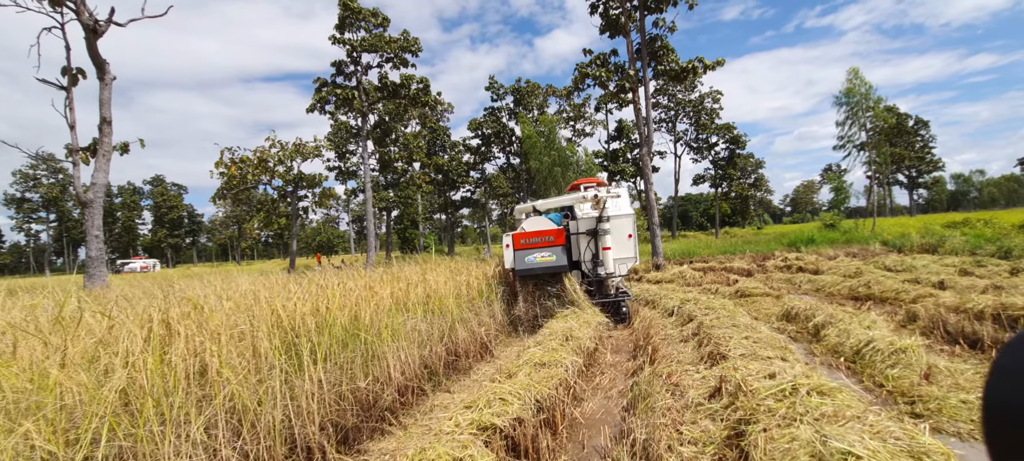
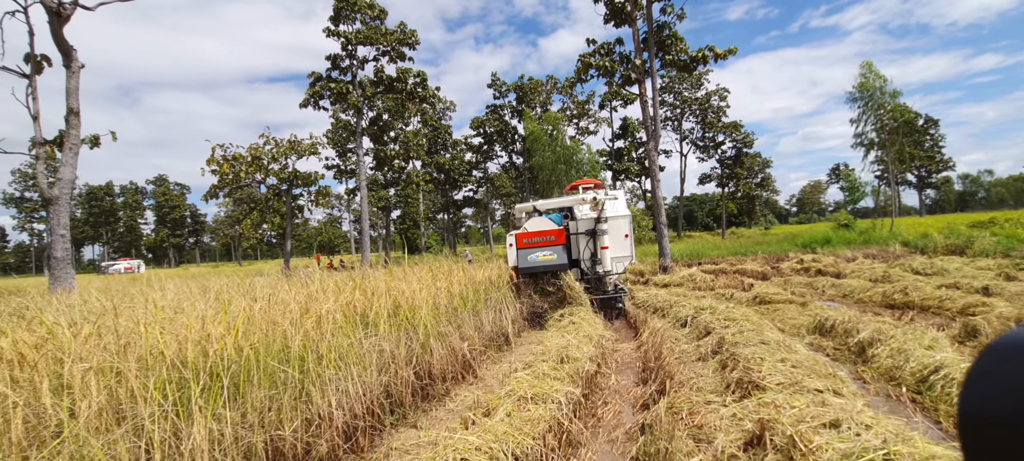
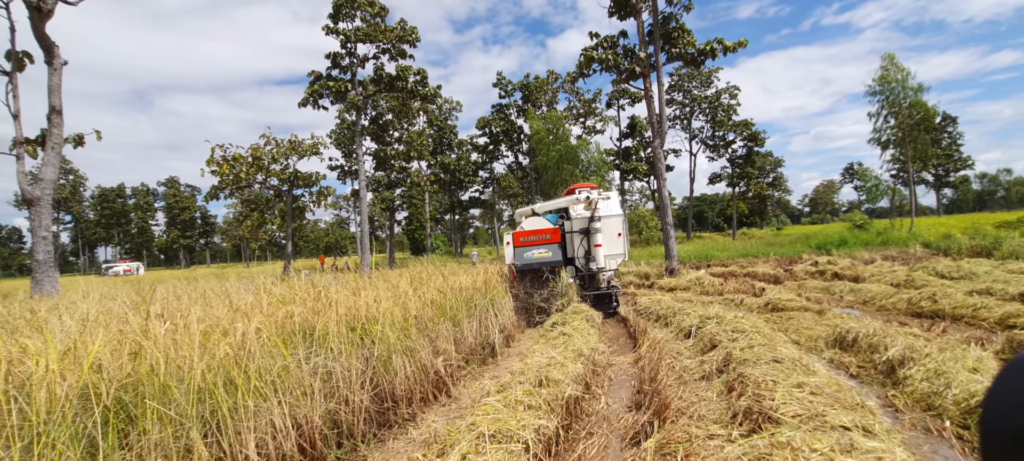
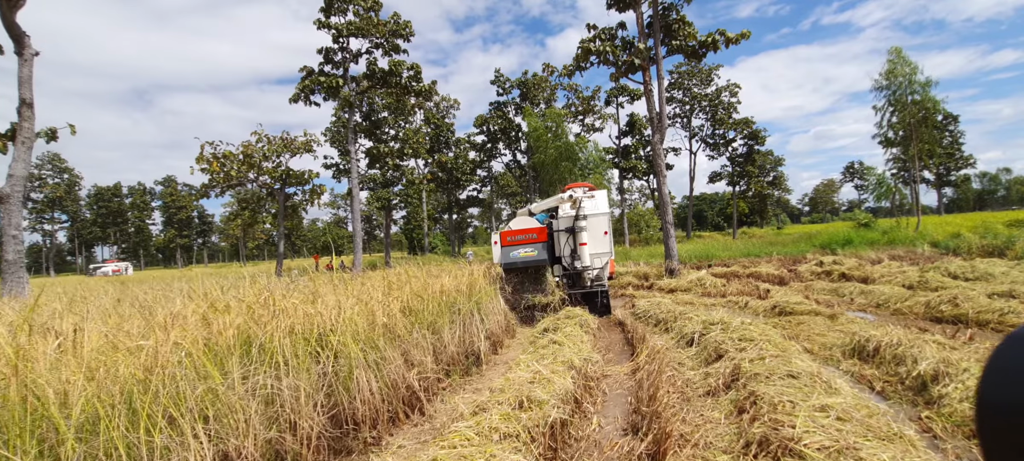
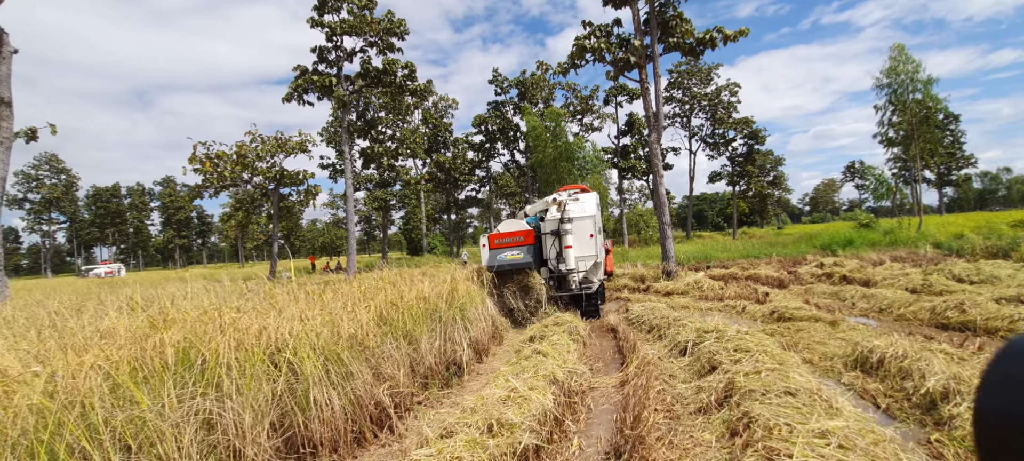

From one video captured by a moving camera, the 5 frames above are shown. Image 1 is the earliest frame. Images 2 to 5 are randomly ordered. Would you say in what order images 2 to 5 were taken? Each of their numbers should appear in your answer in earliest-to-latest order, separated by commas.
2, 3, 4, 5
